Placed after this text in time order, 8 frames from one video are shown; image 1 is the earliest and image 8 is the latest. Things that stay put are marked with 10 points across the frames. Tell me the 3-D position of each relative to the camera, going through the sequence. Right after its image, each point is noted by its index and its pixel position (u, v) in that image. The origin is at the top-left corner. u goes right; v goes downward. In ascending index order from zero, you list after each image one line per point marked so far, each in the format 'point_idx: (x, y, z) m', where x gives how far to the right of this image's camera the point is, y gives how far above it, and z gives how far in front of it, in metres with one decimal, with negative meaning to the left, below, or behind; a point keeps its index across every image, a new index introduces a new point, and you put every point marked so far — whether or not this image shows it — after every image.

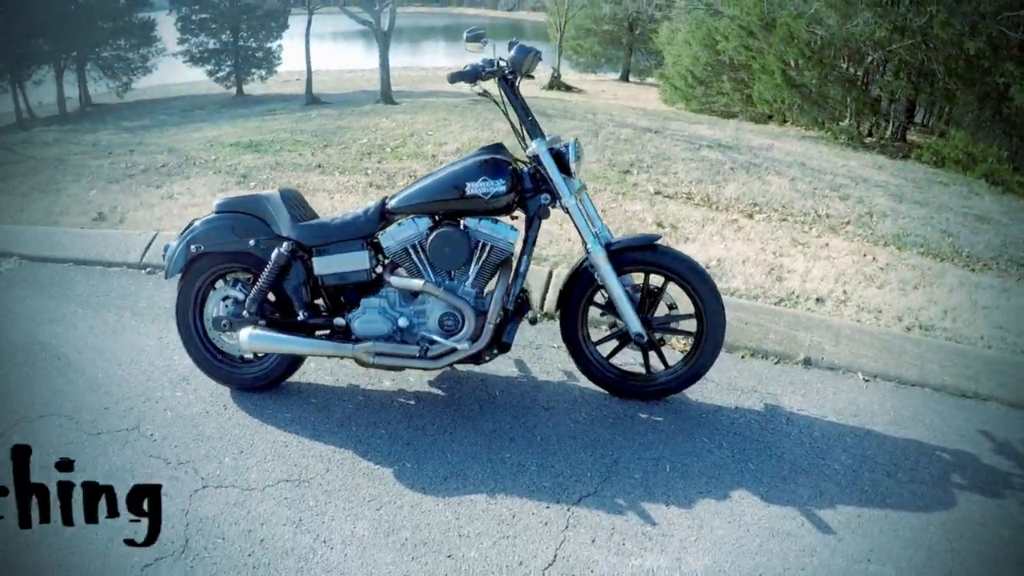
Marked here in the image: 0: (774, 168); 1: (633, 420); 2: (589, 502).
0: (+2.5, +1.1, +8.2) m
1: (+0.5, -0.5, +3.6) m
2: (+0.2, -0.7, +3.3) m
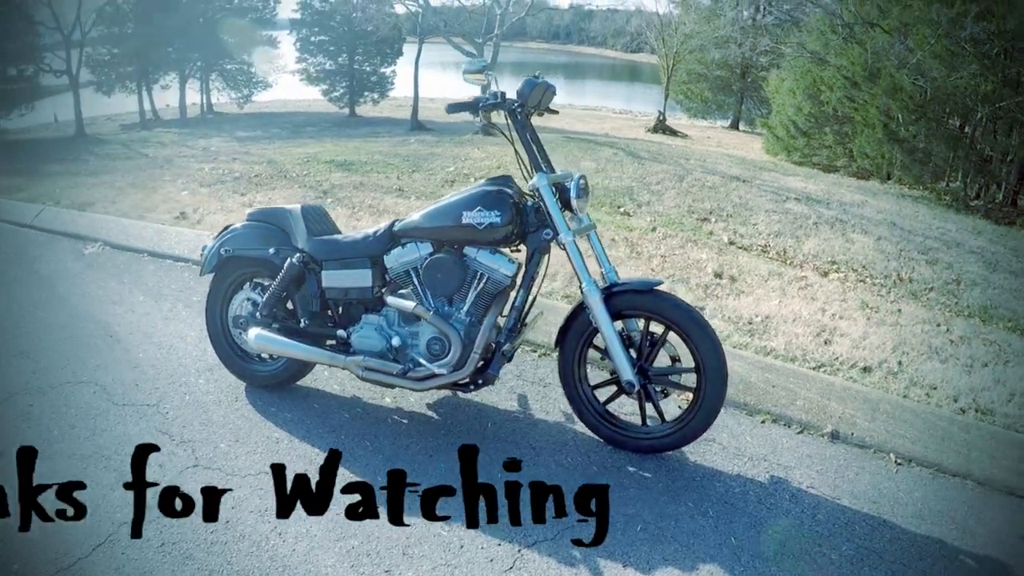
0: (+3.1, +0.5, +7.7) m
1: (+0.4, -0.7, +3.3) m
2: (+0.1, -0.8, +3.0) m
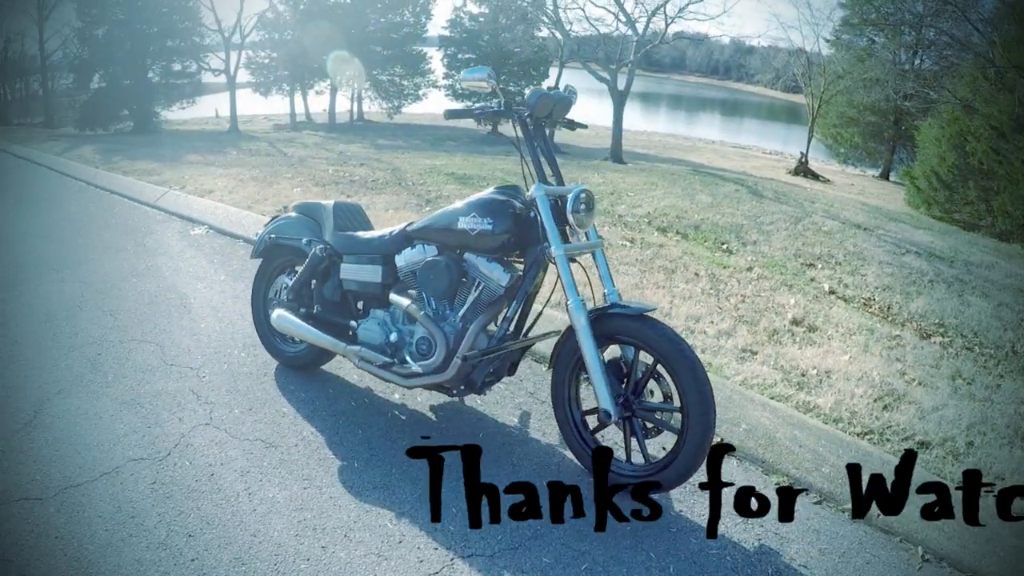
0: (+3.7, 0.0, +7.0) m
1: (+0.3, -0.8, +3.0) m
2: (-0.1, -0.9, +2.8) m
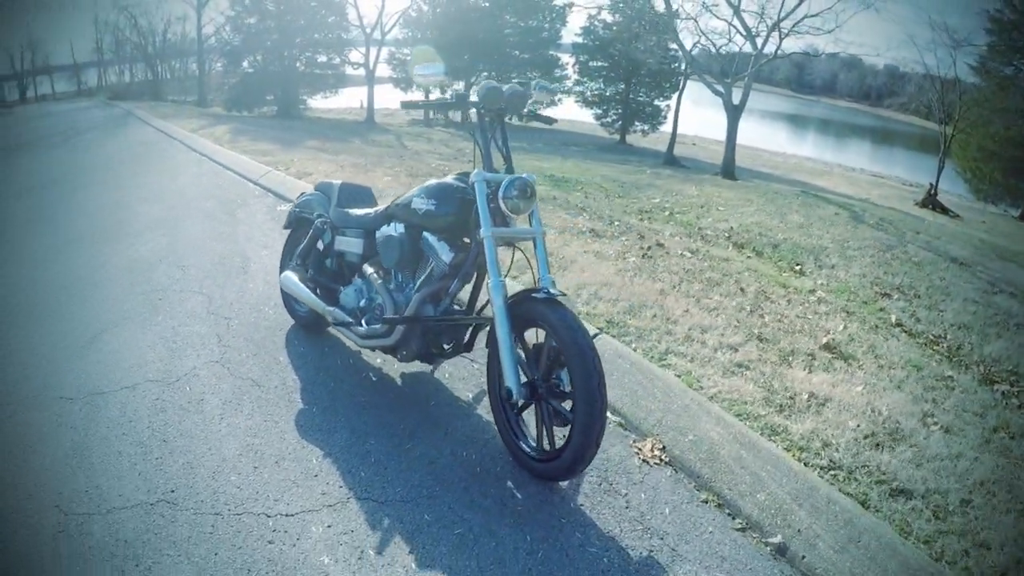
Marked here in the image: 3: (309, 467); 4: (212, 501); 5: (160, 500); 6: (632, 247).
0: (+4.1, -0.4, +6.5) m
1: (-0.1, -0.7, +3.1) m
2: (-0.5, -0.8, +3.0) m
3: (-0.8, -0.7, +3.3) m
4: (-1.1, -0.8, +3.1) m
5: (-1.2, -0.8, +3.1) m
6: (+1.0, +0.4, +7.2) m
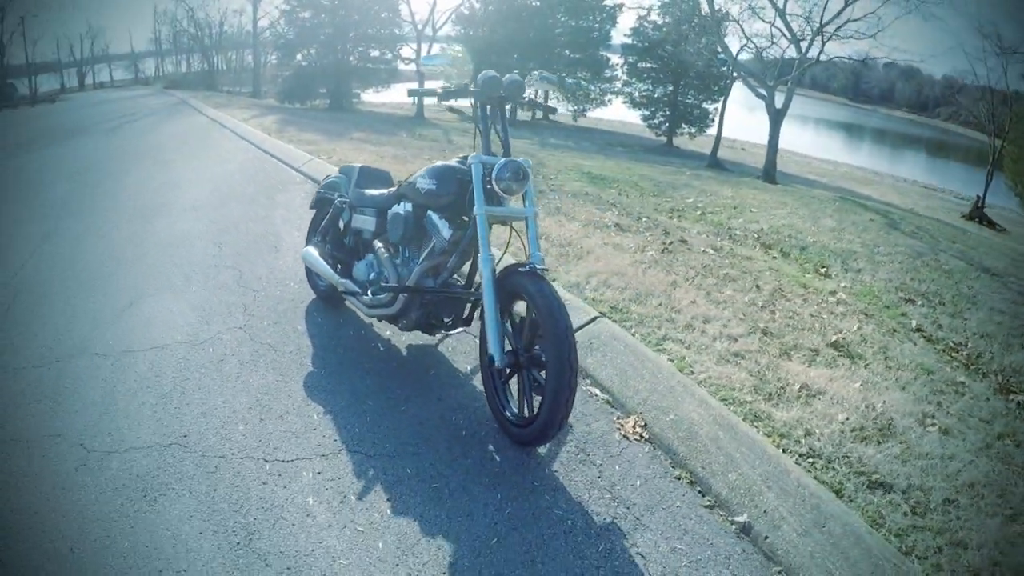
0: (+4.2, -0.5, +6.4) m
1: (-0.2, -0.6, +3.4) m
2: (-0.6, -0.6, +3.2) m
3: (-0.8, -0.5, +3.5) m
4: (-1.1, -0.6, +3.4) m
5: (-1.3, -0.6, +3.4) m
6: (+1.2, +0.4, +7.4) m
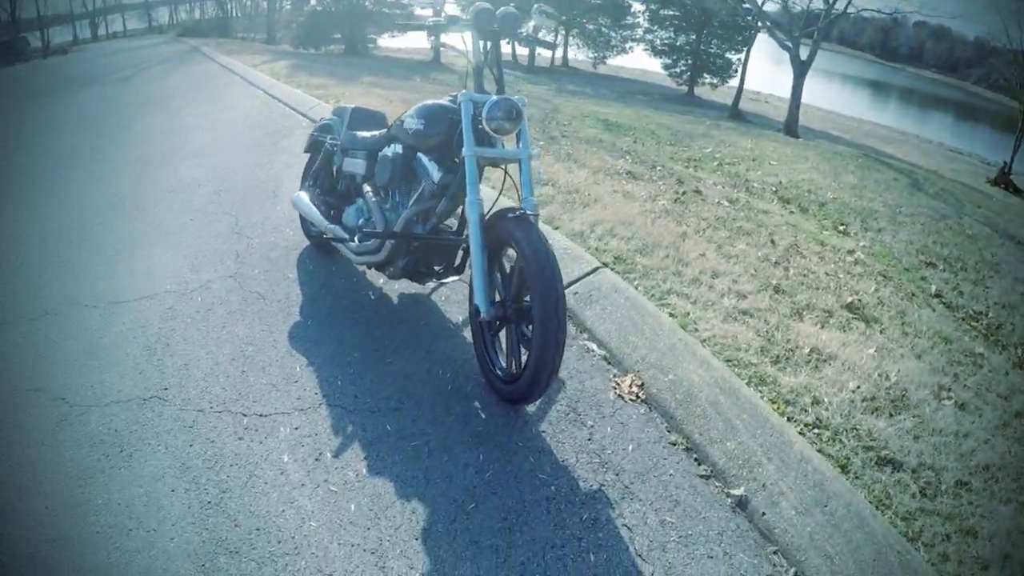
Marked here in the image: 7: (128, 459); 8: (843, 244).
0: (+4.2, -0.3, +6.2) m
1: (-0.2, -0.4, +3.2) m
2: (-0.6, -0.5, +3.1) m
3: (-0.9, -0.3, +3.4) m
4: (-1.2, -0.4, +3.2) m
5: (-1.3, -0.4, +3.2) m
6: (+1.3, +0.8, +7.1) m
7: (-1.3, -0.6, +2.9) m
8: (+2.8, +0.3, +7.3) m
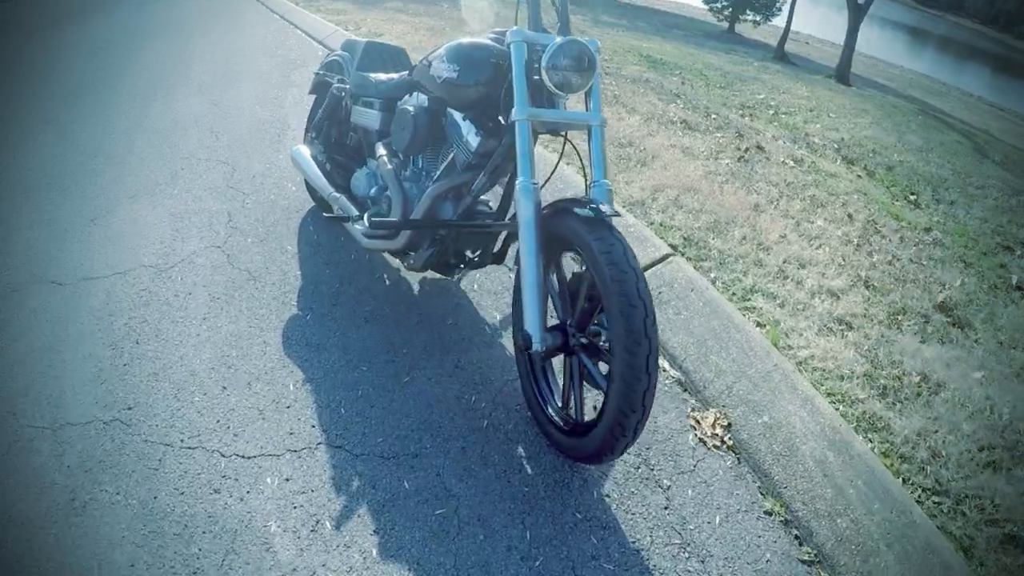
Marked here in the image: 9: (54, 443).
0: (+4.4, -0.3, +5.4) m
1: (0.0, -0.5, +2.5) m
2: (-0.5, -0.5, +2.4) m
3: (-0.7, -0.3, +2.7) m
4: (-1.0, -0.4, +2.5) m
5: (-1.2, -0.4, +2.5) m
6: (+1.5, +1.0, +6.3) m
7: (-1.1, -0.6, +2.2) m
8: (+3.0, +0.5, +6.5) m
9: (-1.3, -0.4, +2.5) m
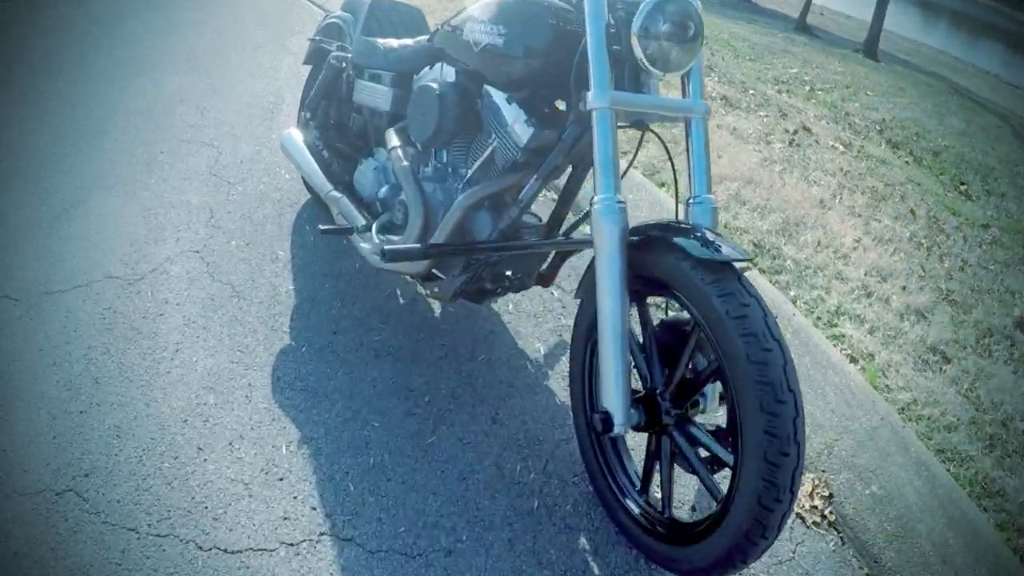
0: (+4.5, -0.3, +4.9) m
1: (+0.1, -0.6, +2.0) m
2: (-0.3, -0.6, +1.8) m
3: (-0.6, -0.4, +2.1) m
4: (-0.9, -0.5, +2.0) m
5: (-1.1, -0.5, +2.0) m
6: (+1.7, +1.0, +5.7) m
7: (-1.0, -0.6, +1.7) m
8: (+3.1, +0.5, +6.0) m
9: (-1.2, -0.5, +1.9) m
